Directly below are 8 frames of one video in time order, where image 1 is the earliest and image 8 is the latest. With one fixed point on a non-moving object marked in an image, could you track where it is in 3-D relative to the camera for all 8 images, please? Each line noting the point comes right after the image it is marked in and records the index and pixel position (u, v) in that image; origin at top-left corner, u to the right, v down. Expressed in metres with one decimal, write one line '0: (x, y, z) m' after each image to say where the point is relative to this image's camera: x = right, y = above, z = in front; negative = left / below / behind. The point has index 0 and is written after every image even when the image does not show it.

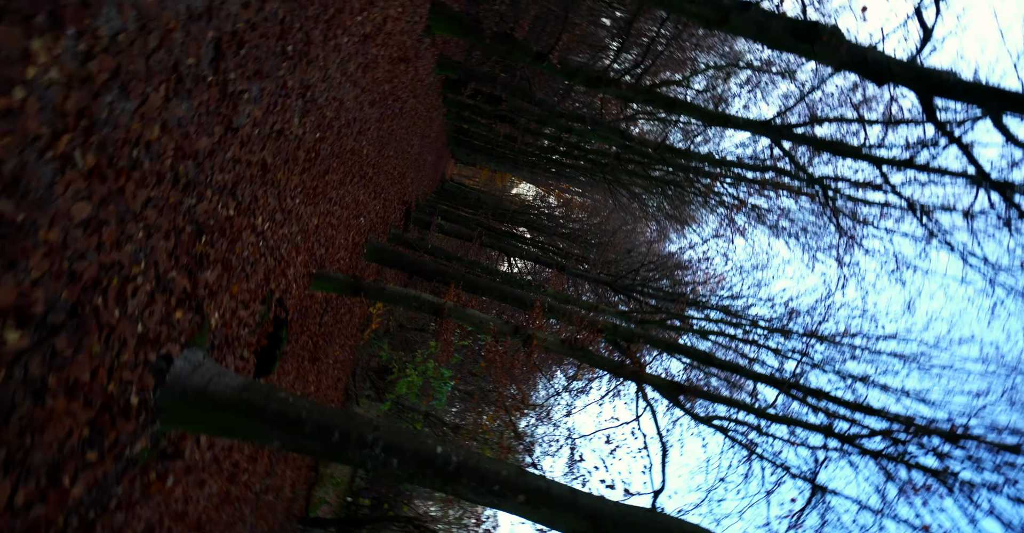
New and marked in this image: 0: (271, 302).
0: (-2.6, -0.4, +6.5) m
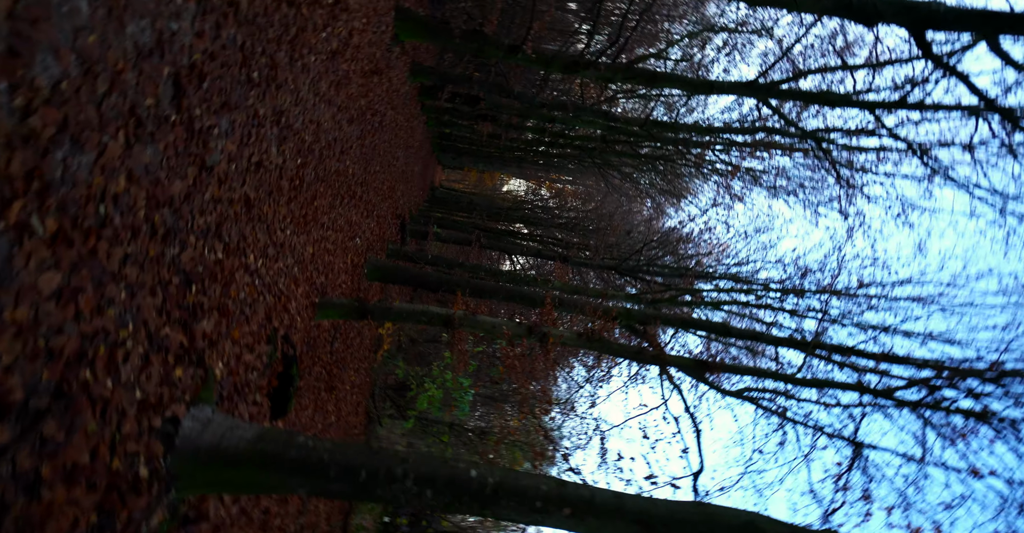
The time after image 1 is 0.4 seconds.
0: (-2.4, -0.8, +6.3) m
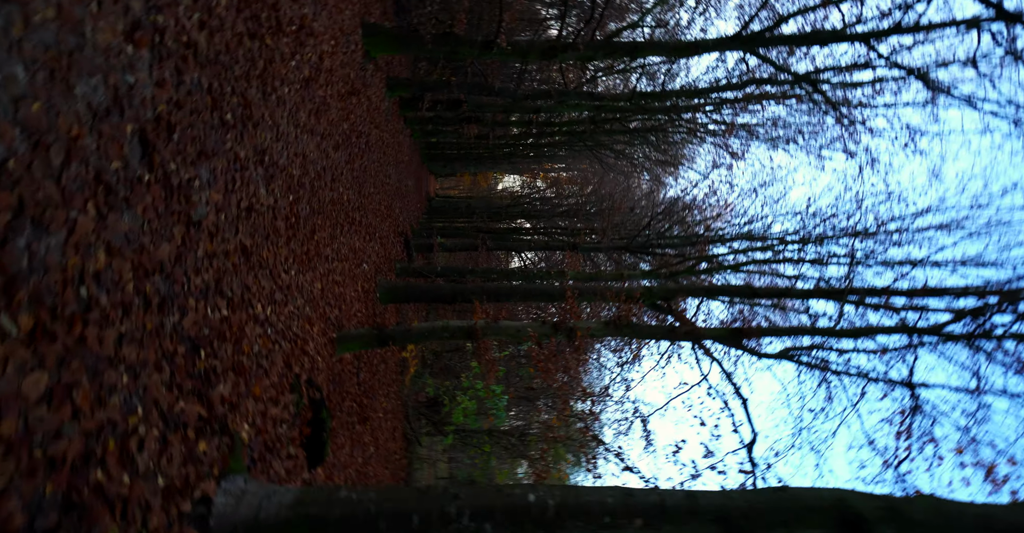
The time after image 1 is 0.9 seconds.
0: (-2.1, -1.2, +6.0) m
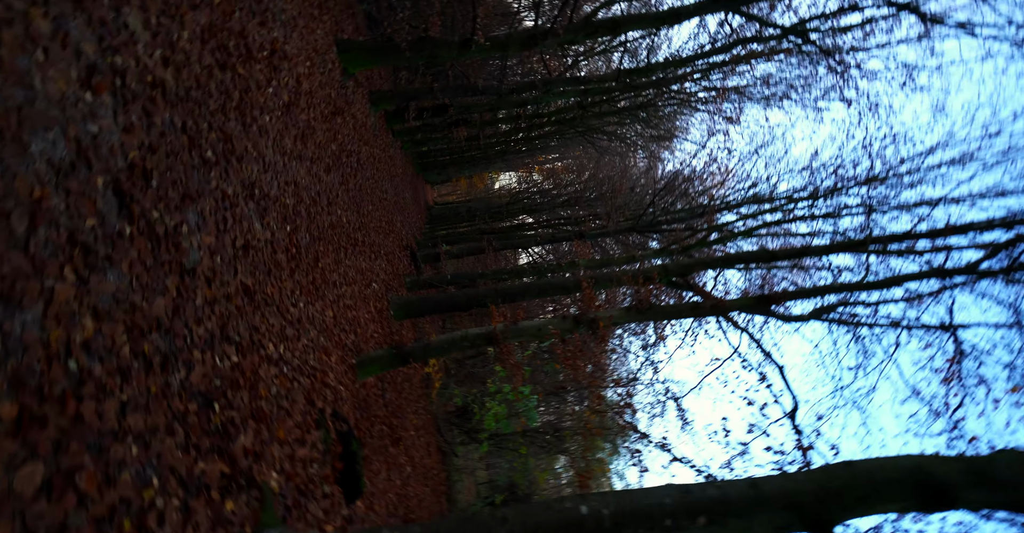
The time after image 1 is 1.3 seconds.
0: (-1.8, -1.5, +5.8) m
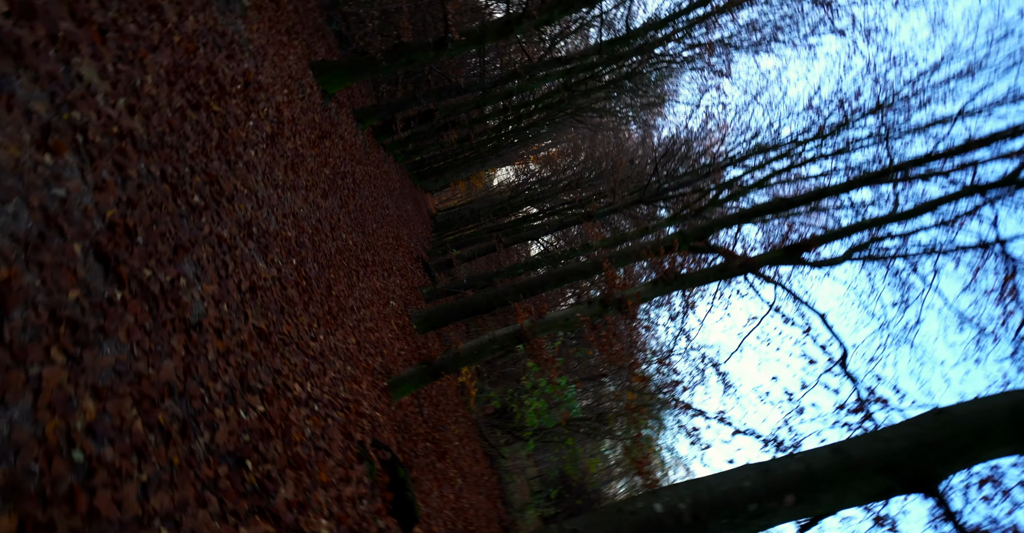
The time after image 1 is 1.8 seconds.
0: (-1.3, -1.7, +5.6) m
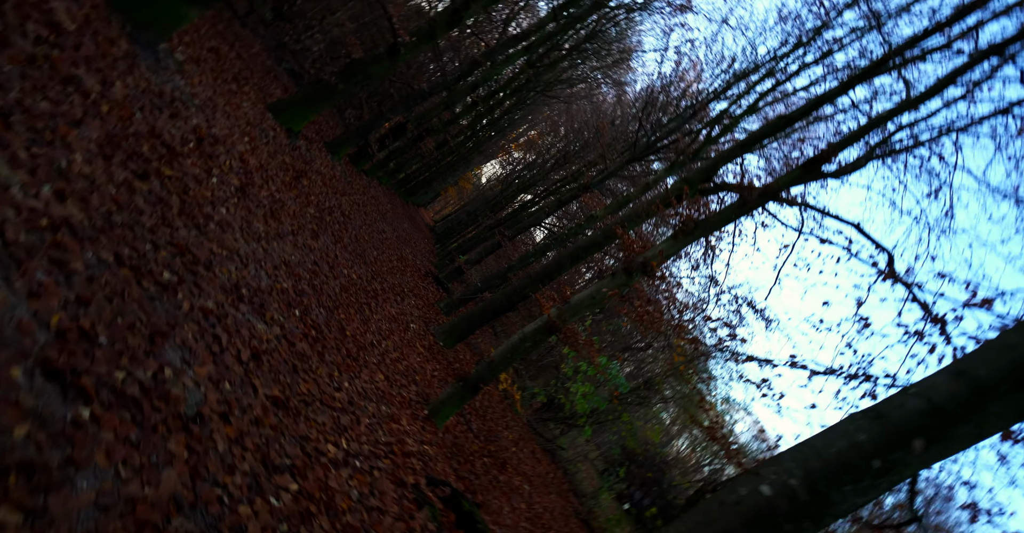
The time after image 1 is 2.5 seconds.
0: (-0.7, -1.9, +5.1) m
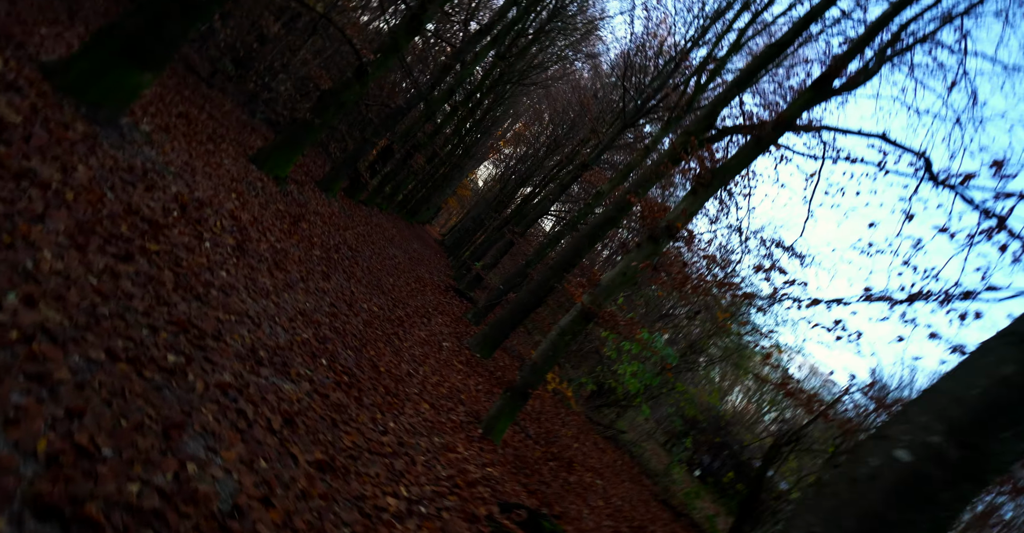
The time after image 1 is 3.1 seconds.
0: (-0.1, -2.0, +4.8) m
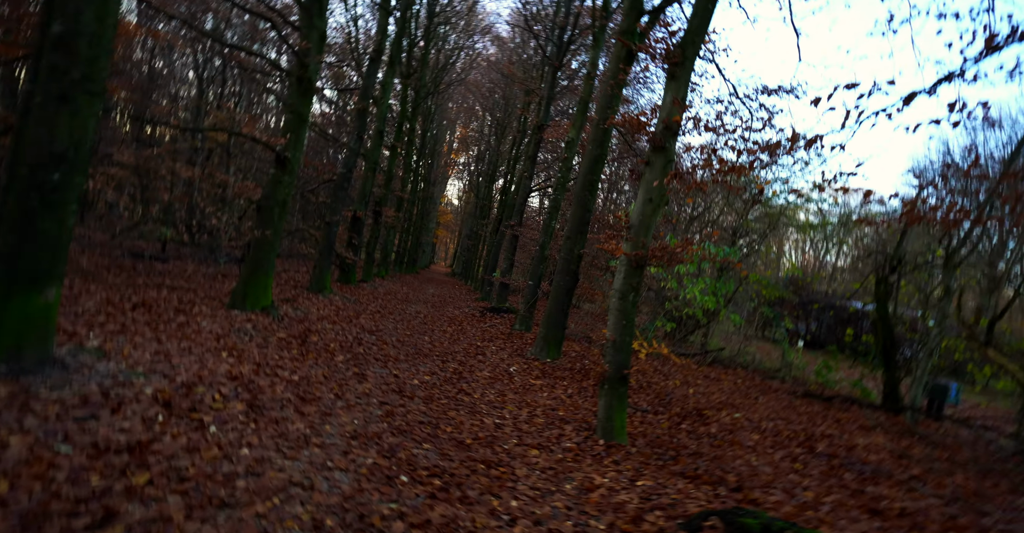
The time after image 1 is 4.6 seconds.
0: (+1.2, -1.8, +3.8) m
